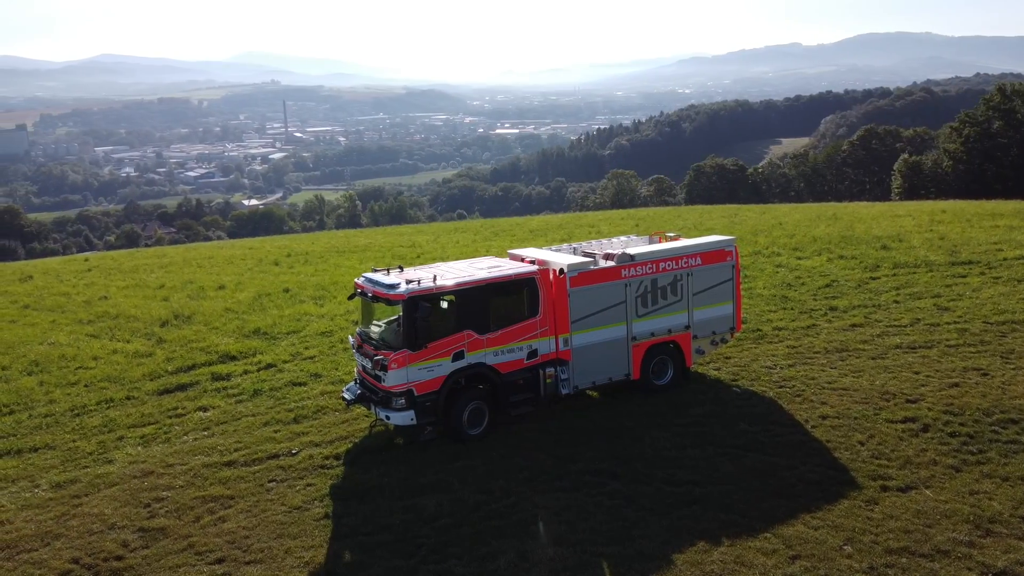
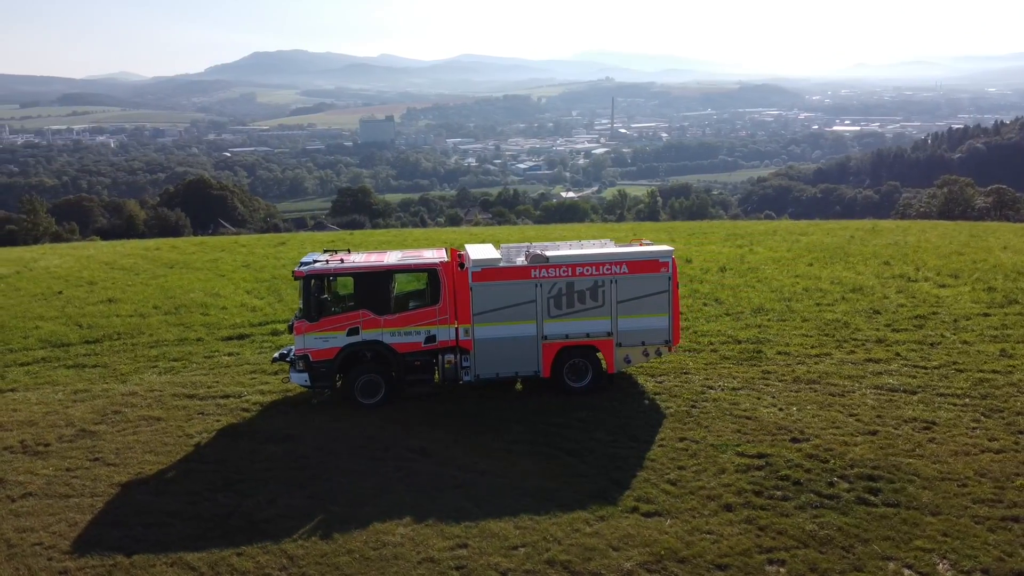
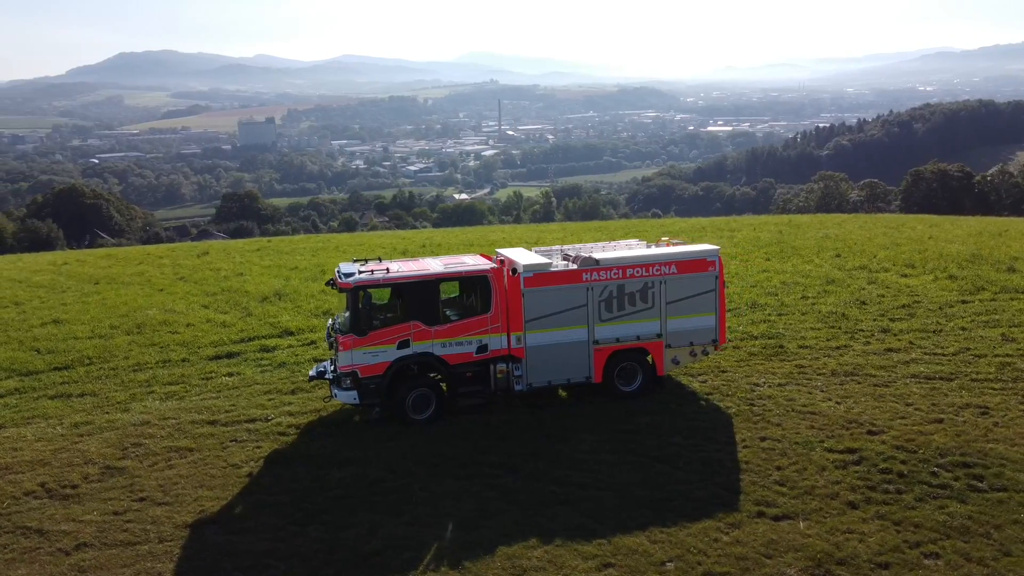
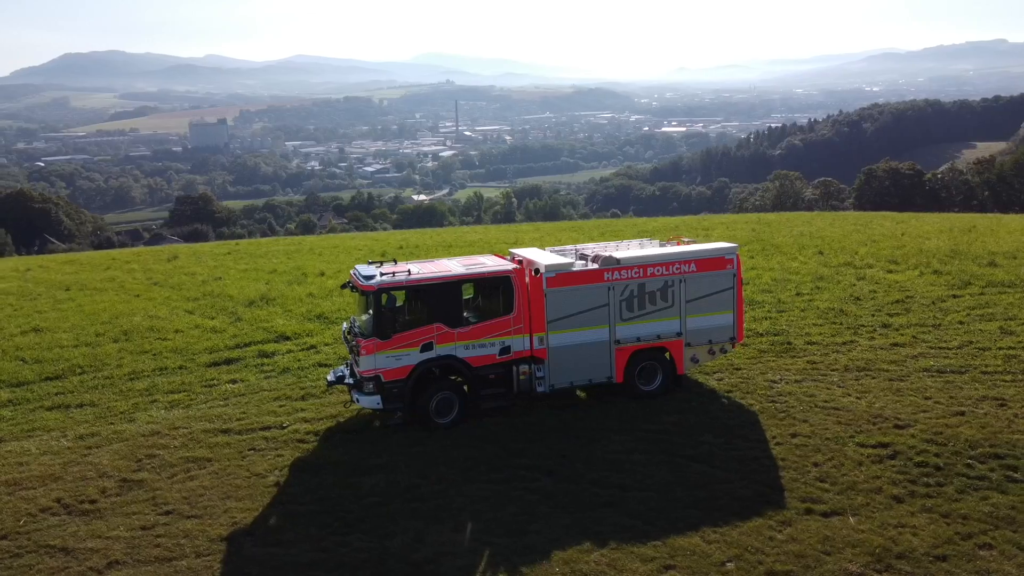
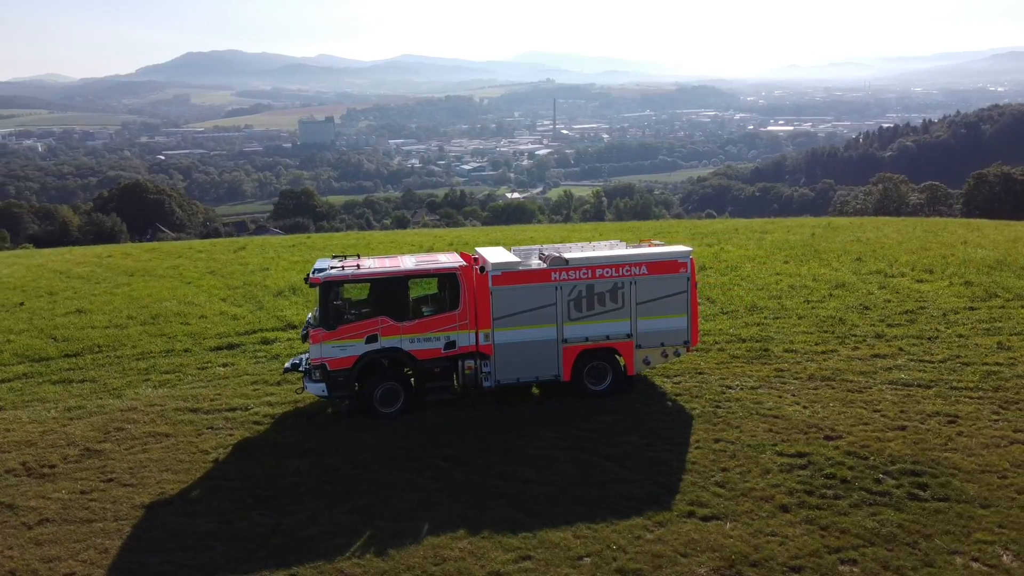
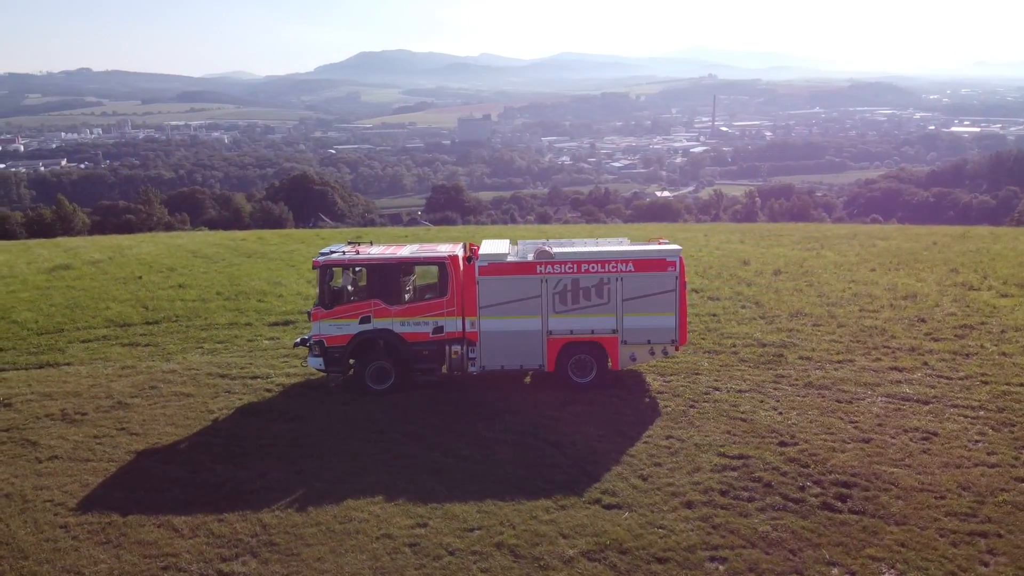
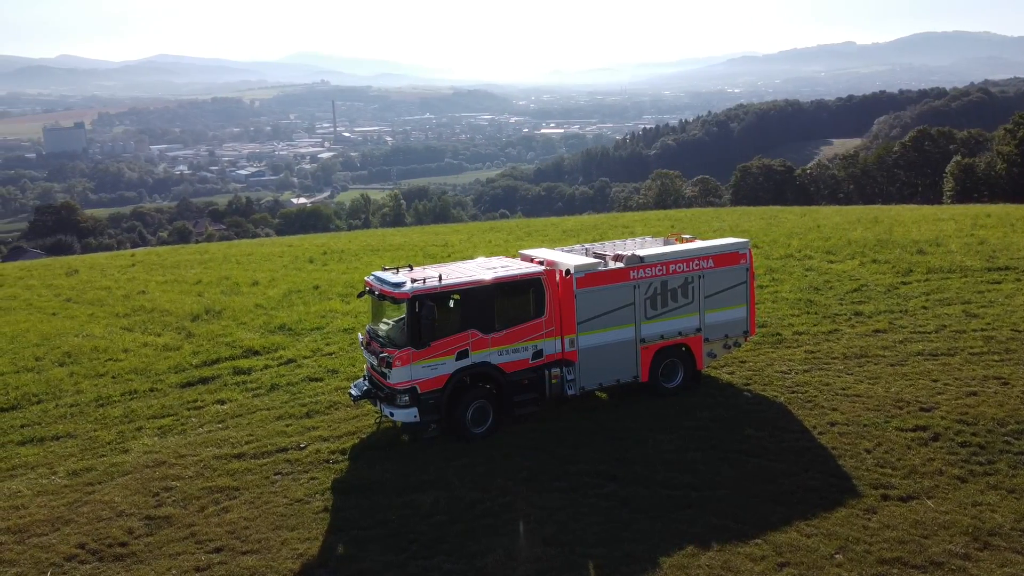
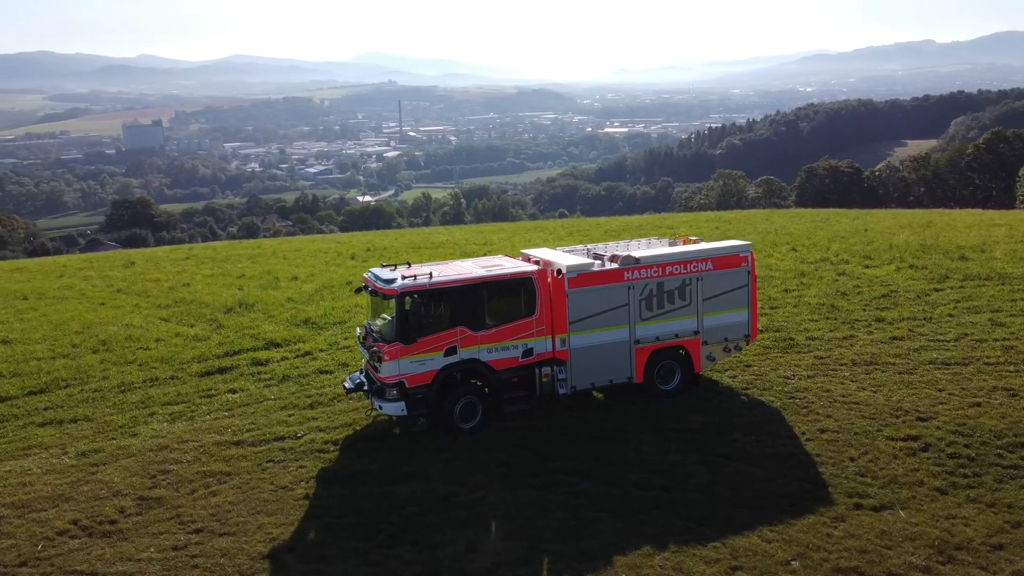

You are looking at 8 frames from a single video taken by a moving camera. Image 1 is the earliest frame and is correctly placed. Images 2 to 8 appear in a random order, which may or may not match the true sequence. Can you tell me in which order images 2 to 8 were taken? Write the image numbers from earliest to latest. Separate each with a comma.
7, 8, 4, 3, 5, 2, 6
